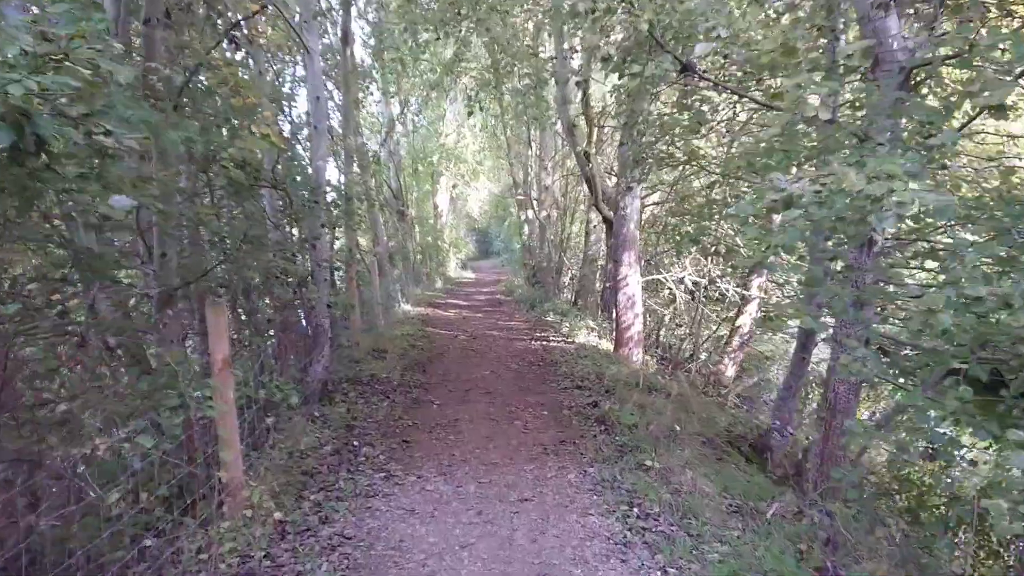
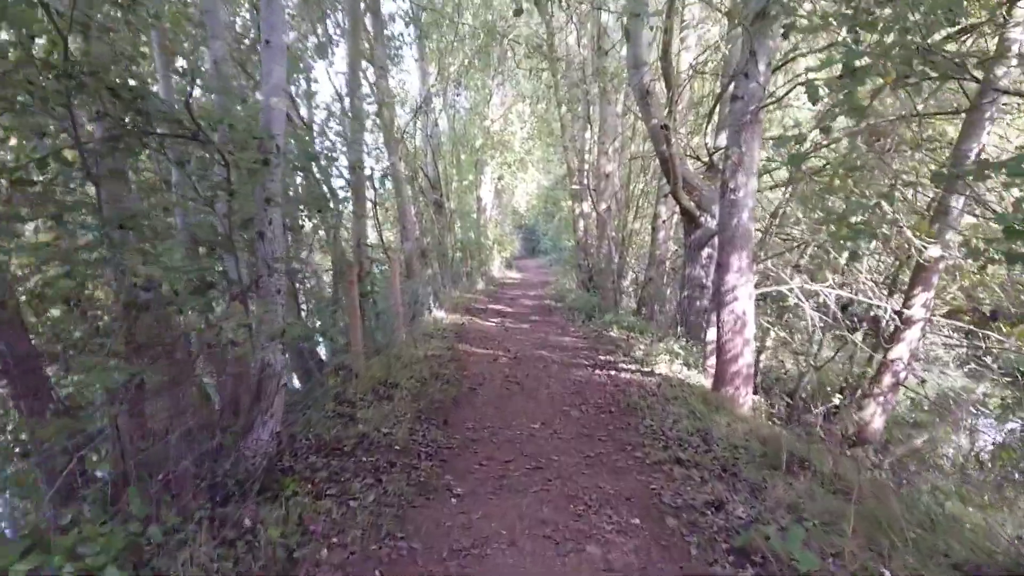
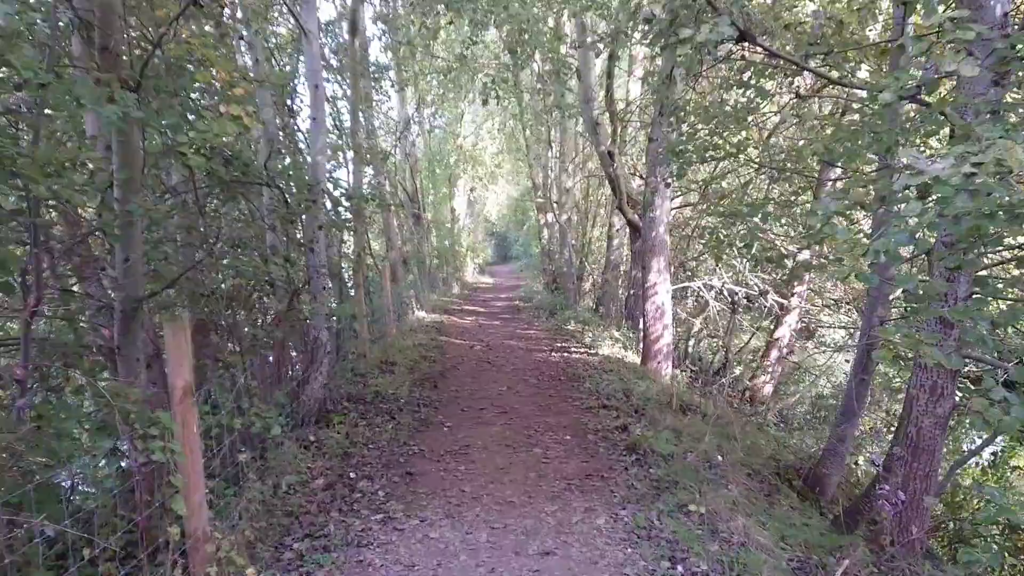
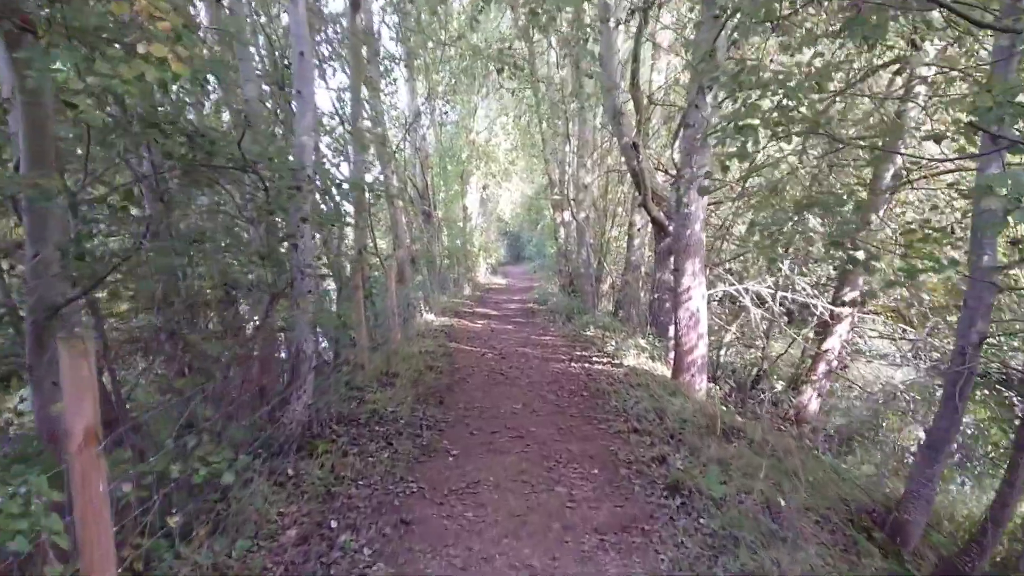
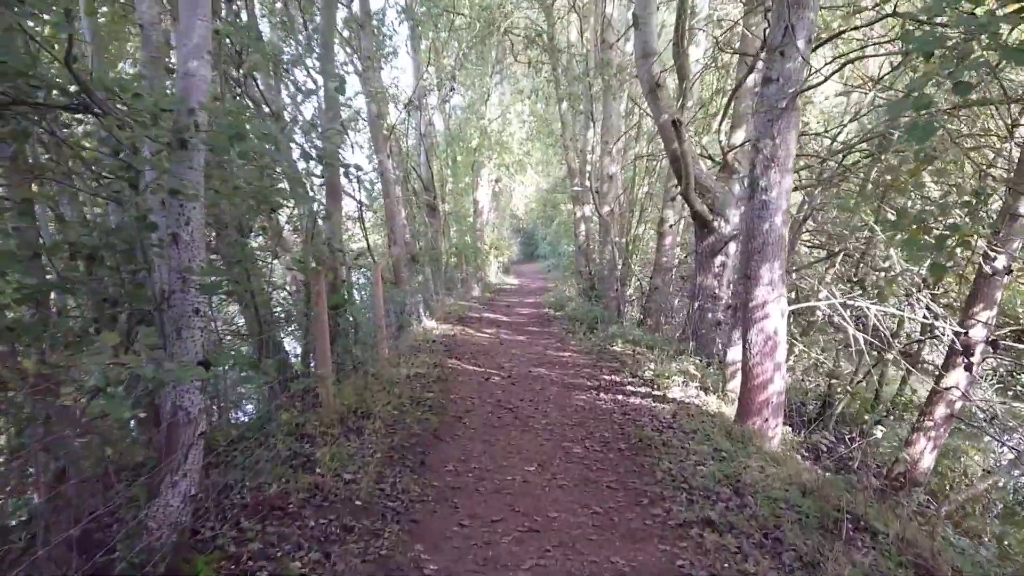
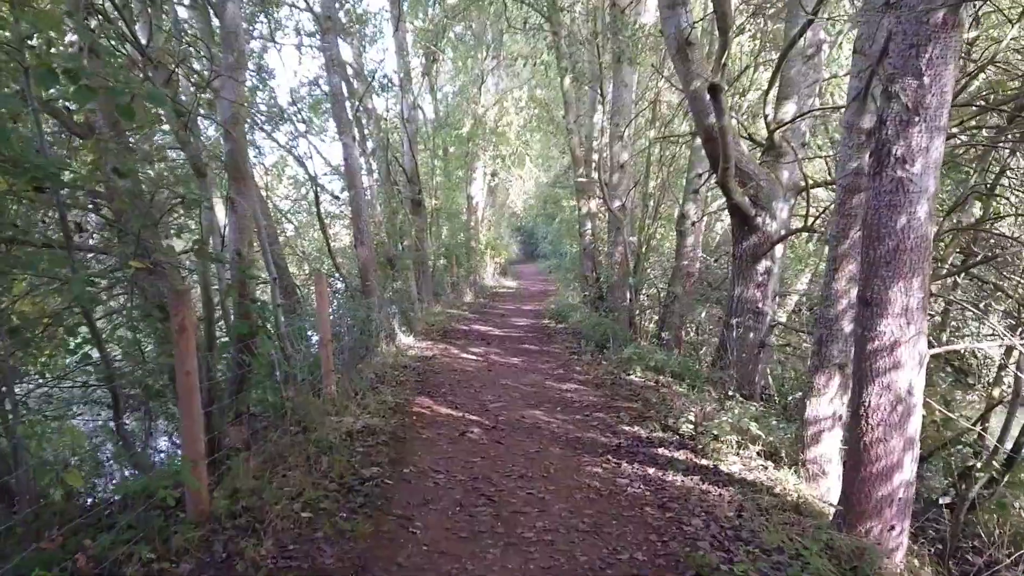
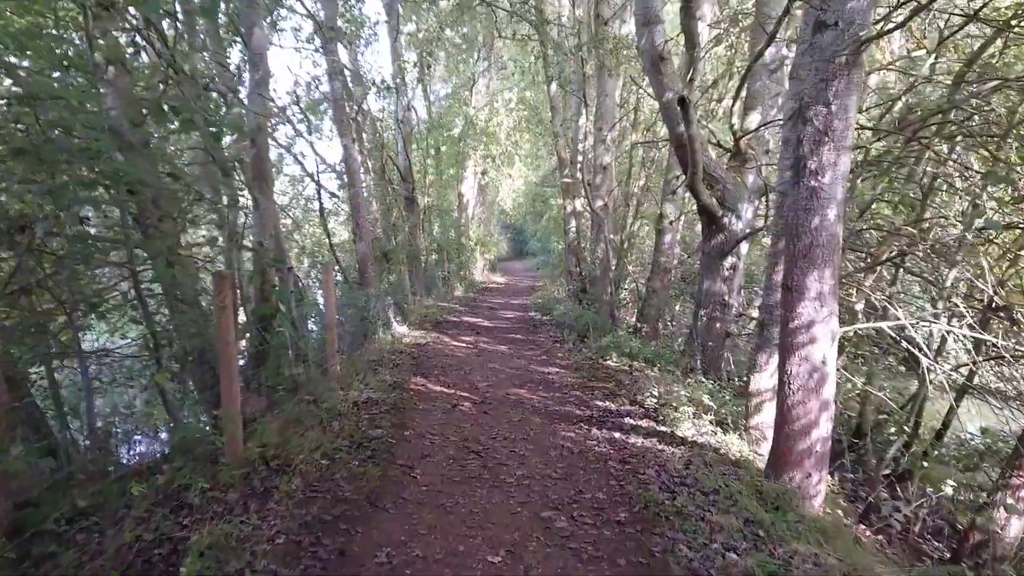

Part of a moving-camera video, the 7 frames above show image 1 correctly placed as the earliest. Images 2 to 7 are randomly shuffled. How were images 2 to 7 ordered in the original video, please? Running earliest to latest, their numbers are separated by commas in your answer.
3, 4, 2, 5, 7, 6
